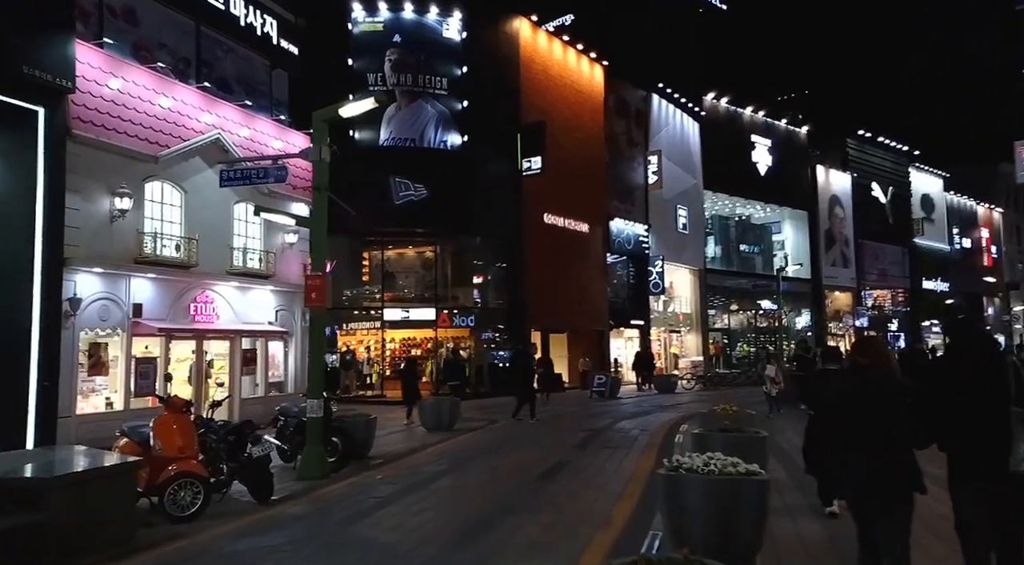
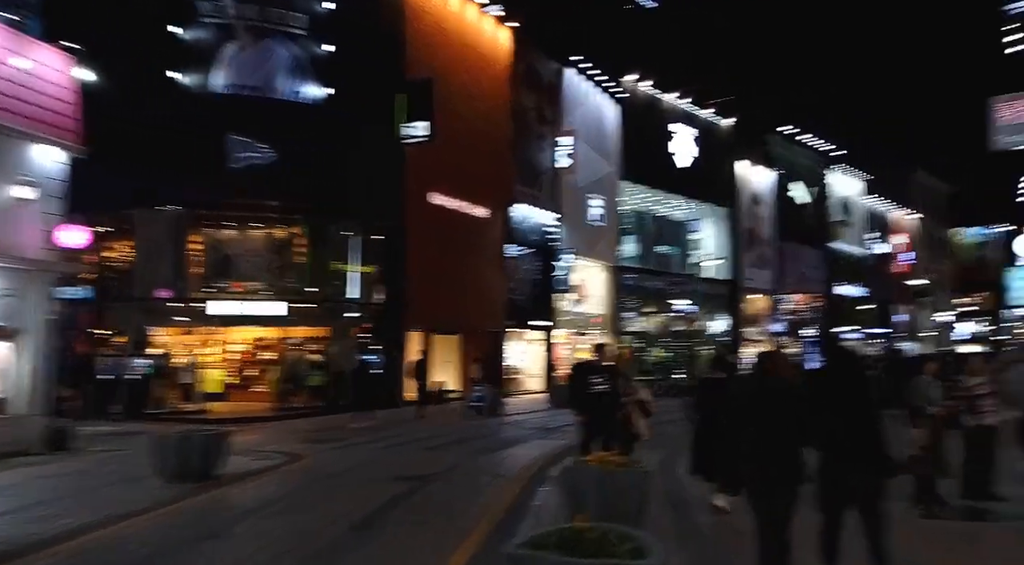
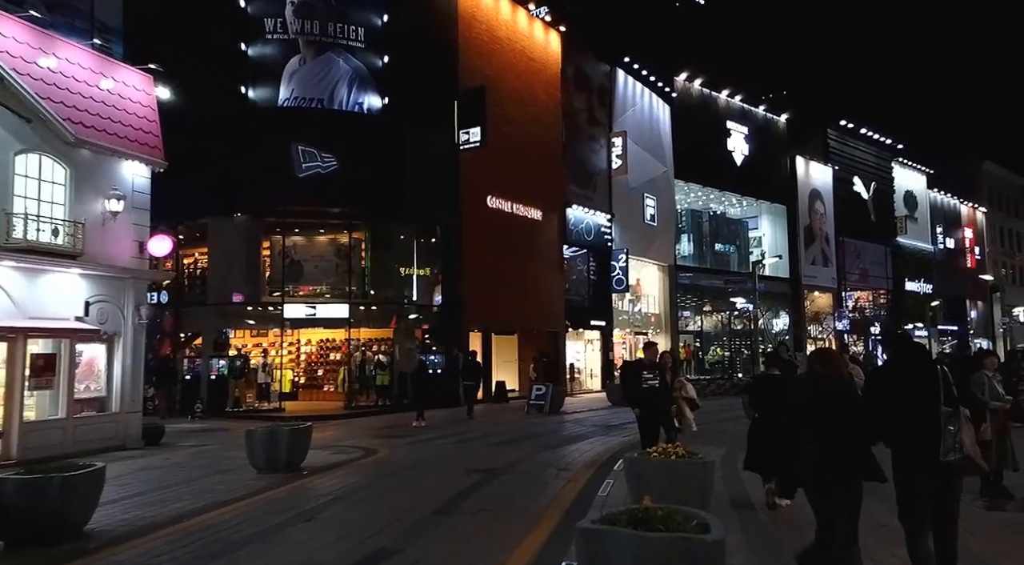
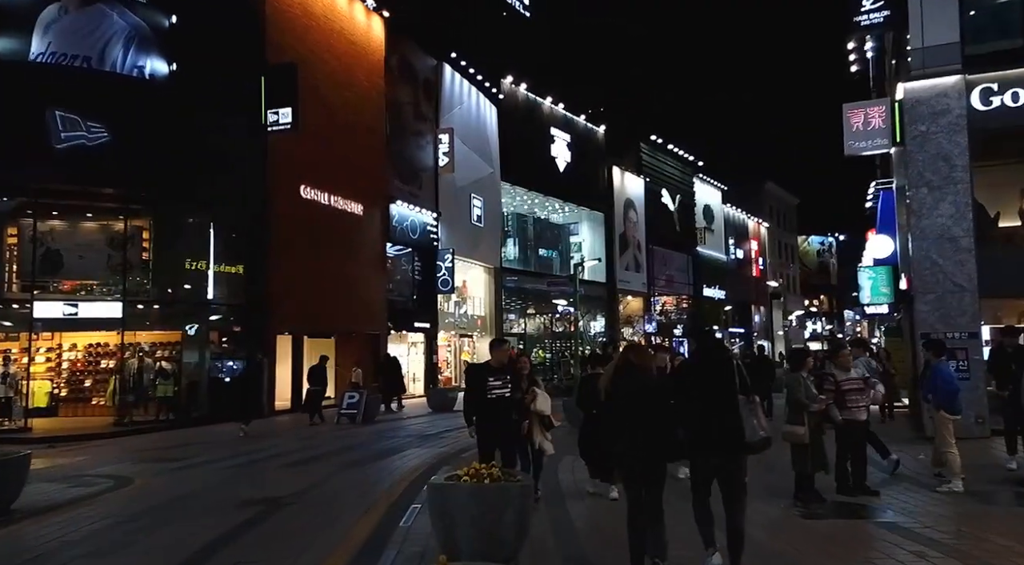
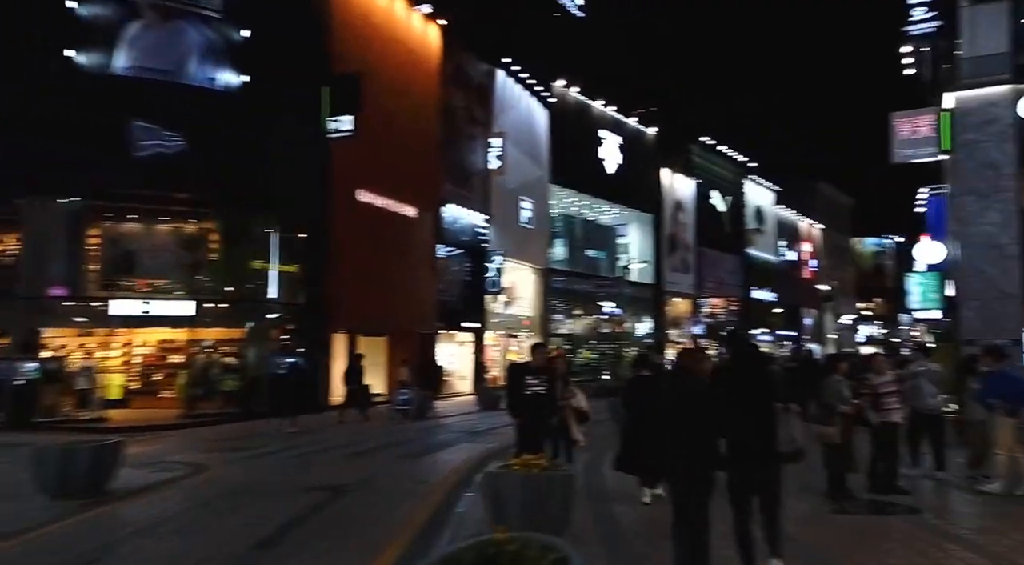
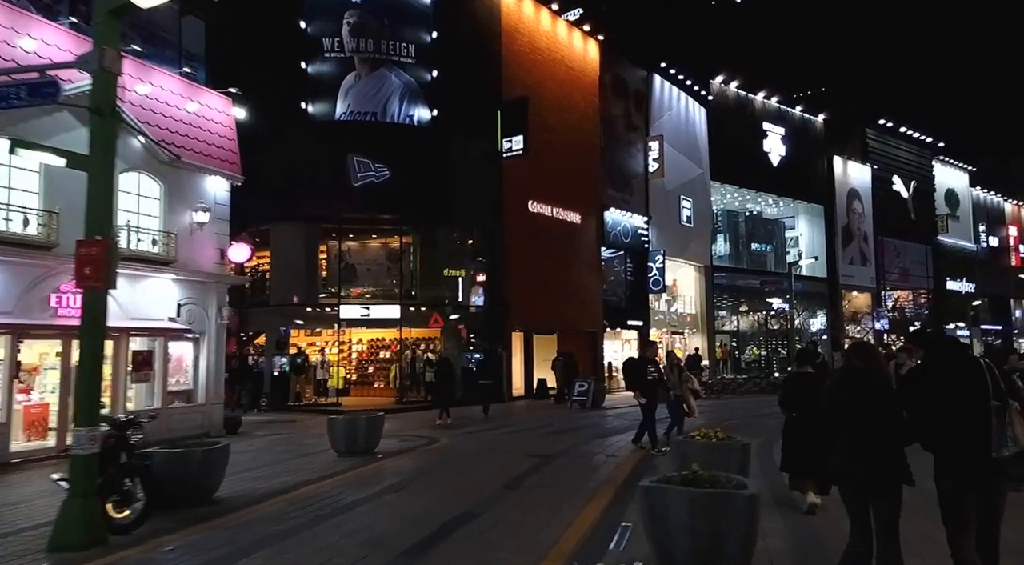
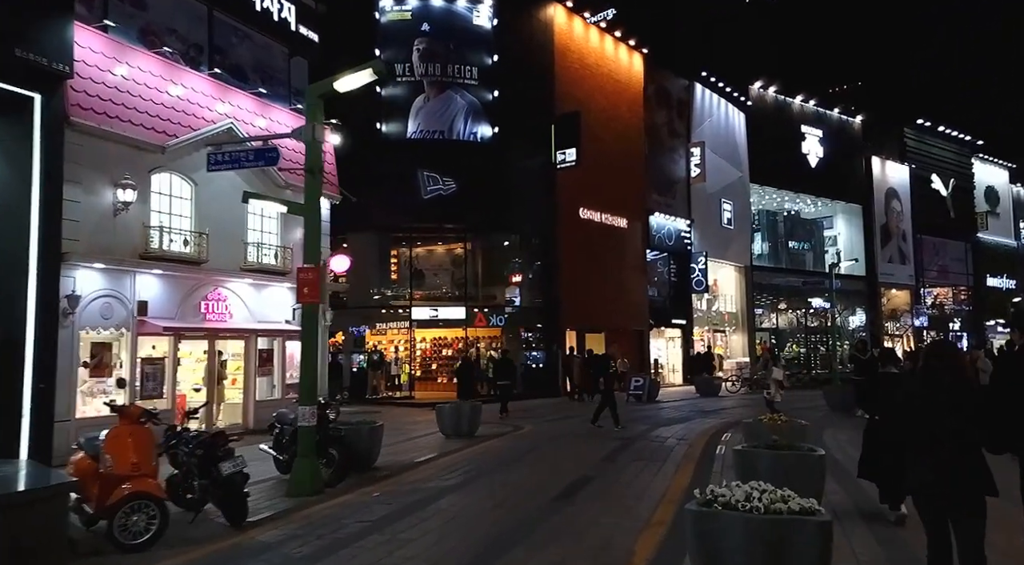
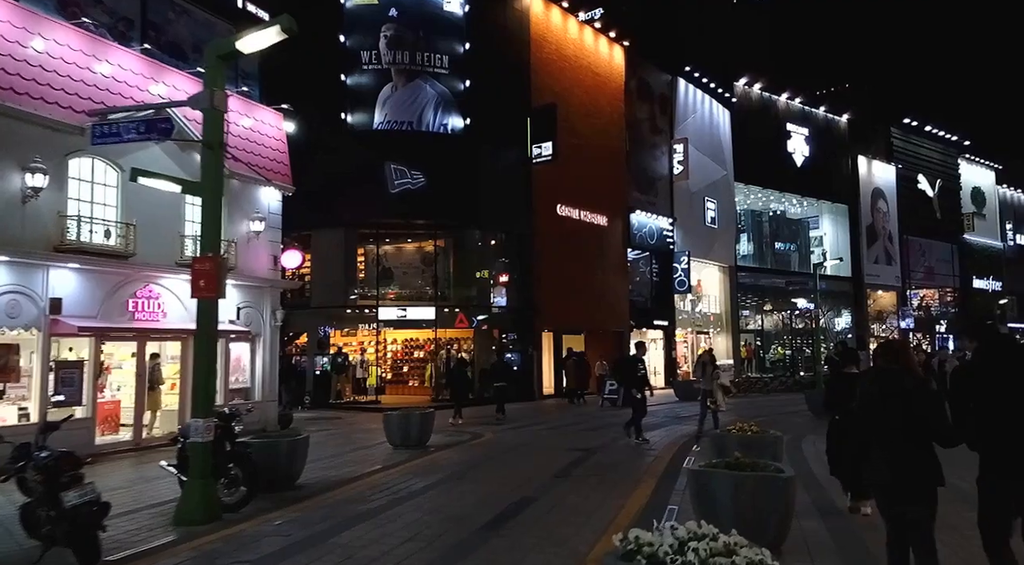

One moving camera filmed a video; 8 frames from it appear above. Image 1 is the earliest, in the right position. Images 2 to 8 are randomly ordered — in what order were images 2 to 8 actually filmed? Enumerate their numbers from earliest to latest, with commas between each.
7, 8, 6, 3, 2, 5, 4
